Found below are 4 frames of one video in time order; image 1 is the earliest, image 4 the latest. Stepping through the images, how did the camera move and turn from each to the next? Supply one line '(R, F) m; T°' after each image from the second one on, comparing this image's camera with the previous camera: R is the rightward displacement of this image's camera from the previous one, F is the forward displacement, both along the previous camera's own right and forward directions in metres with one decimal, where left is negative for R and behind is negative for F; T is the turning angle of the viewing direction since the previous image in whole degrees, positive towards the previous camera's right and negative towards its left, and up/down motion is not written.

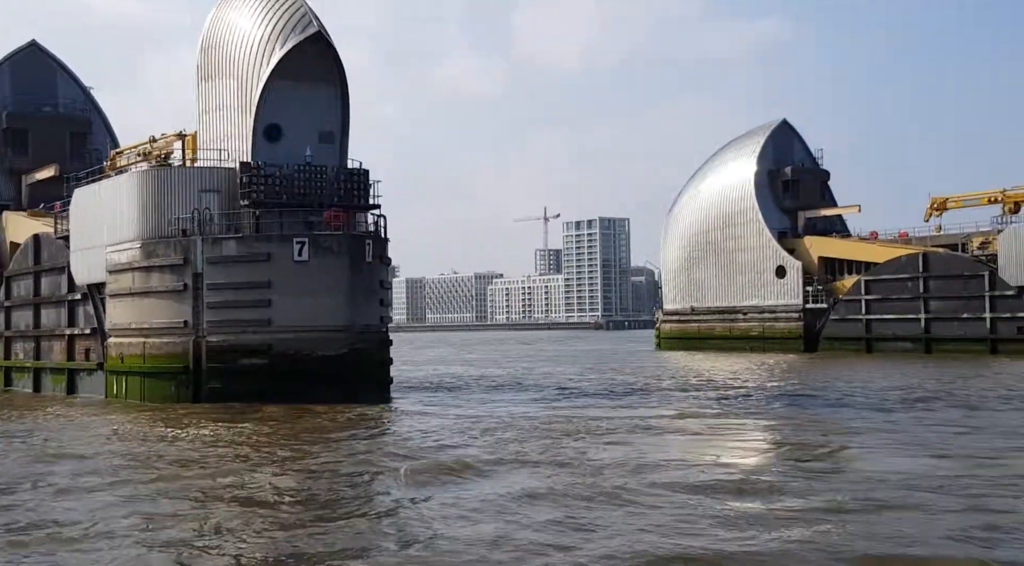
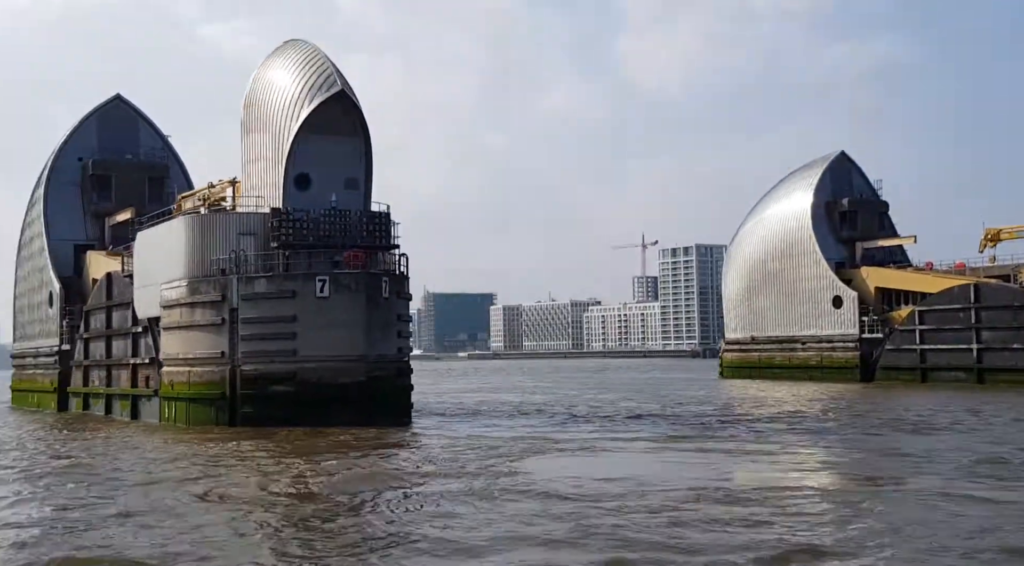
(+1.9, -1.7) m; -5°
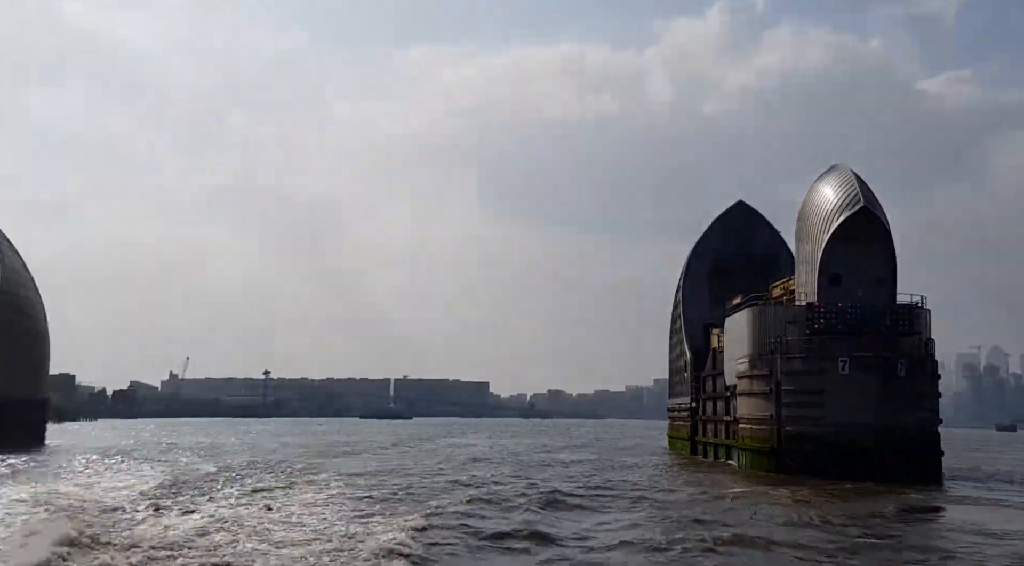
(+5.3, -5.0) m; -35°
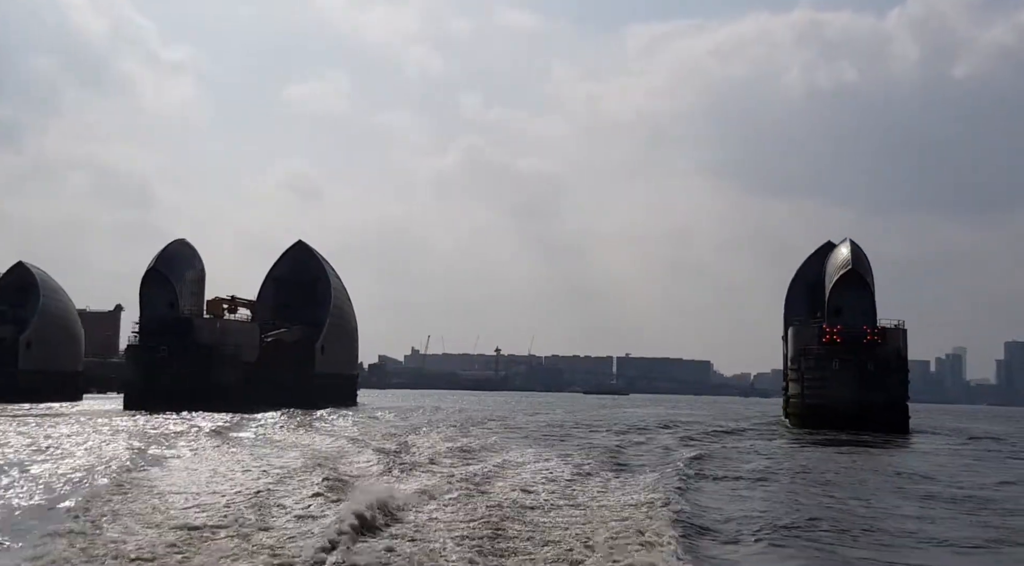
(+4.3, -18.9) m; -12°
